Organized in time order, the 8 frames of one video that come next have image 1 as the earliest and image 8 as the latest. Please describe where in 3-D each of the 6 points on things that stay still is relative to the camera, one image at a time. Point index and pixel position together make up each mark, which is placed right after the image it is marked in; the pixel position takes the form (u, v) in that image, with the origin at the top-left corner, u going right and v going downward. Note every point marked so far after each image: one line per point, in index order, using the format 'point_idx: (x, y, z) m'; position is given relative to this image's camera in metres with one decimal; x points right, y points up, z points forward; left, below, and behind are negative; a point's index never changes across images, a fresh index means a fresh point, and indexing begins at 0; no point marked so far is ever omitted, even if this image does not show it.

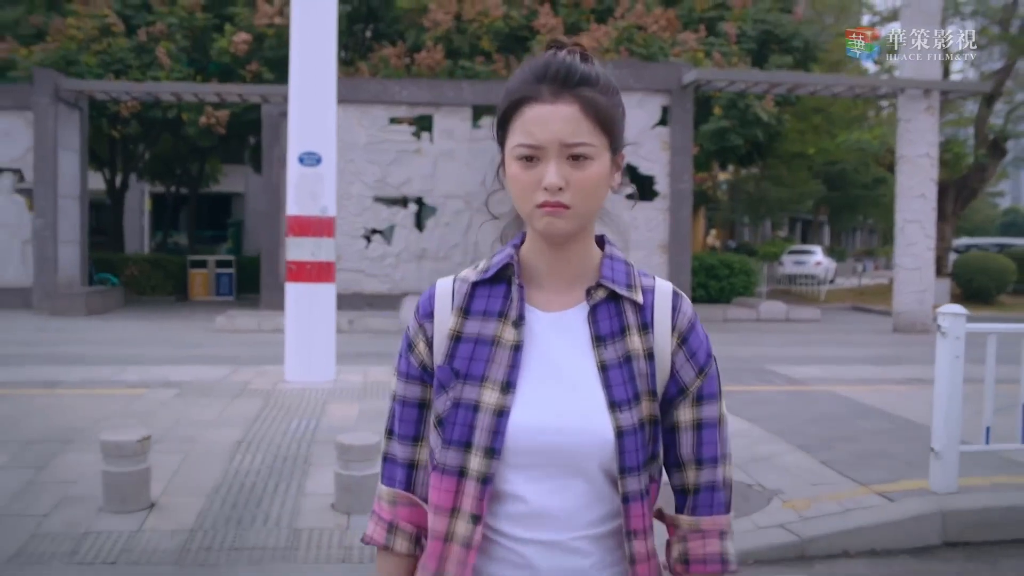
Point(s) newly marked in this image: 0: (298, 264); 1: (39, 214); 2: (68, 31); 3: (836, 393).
0: (-2.0, +0.2, +8.4) m
1: (-8.6, +1.3, +17.2) m
2: (-8.9, +5.2, +19.0) m
3: (+3.1, -1.0, +8.9) m
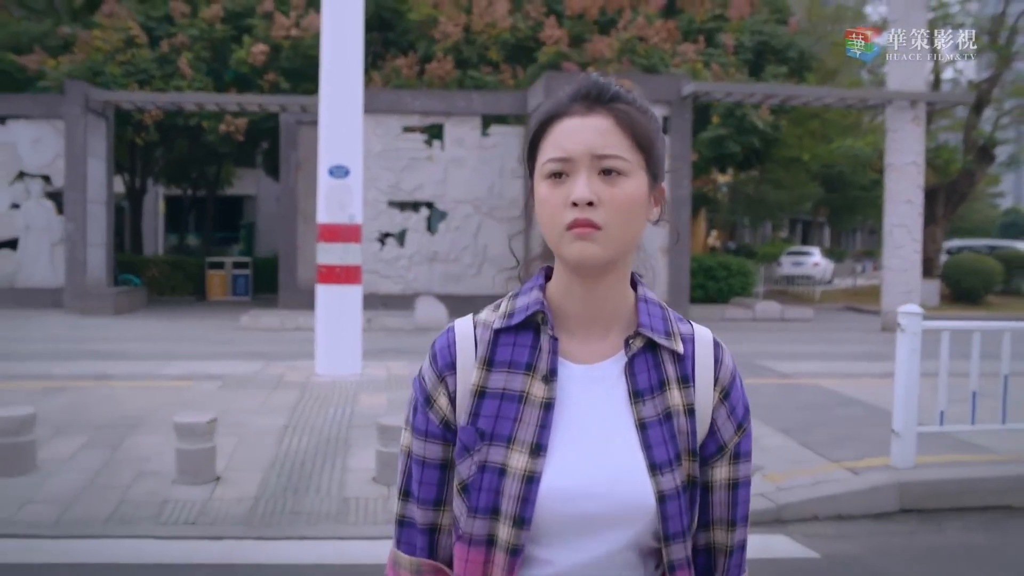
0: (-1.8, +0.2, +9.3) m
1: (-8.4, +1.3, +18.0) m
2: (-8.8, +5.1, +19.8) m
3: (+3.2, -1.0, +9.7) m
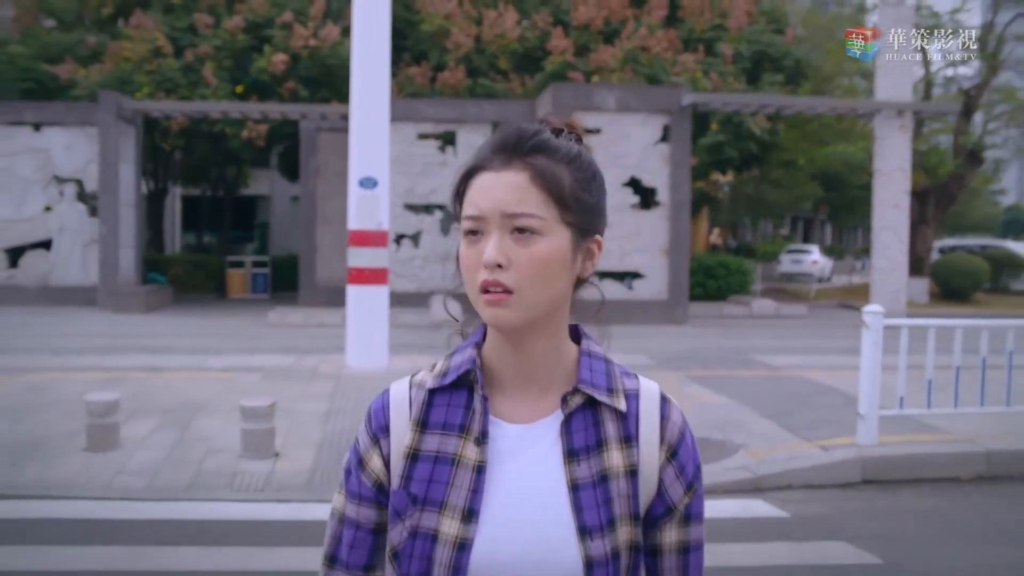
0: (-1.7, +0.2, +10.3) m
1: (-8.2, +1.3, +19.1) m
2: (-8.6, +5.2, +20.9) m
3: (+3.3, -1.0, +10.7) m
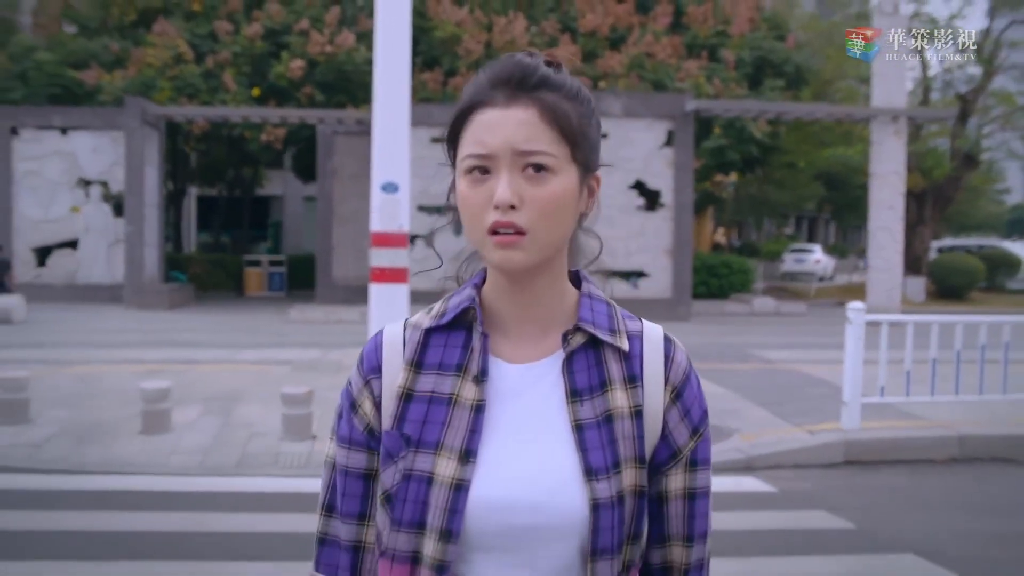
0: (-1.5, +0.2, +11.0) m
1: (-8.0, +1.4, +19.8) m
2: (-8.4, +5.2, +21.6) m
3: (+3.5, -1.0, +11.4) m
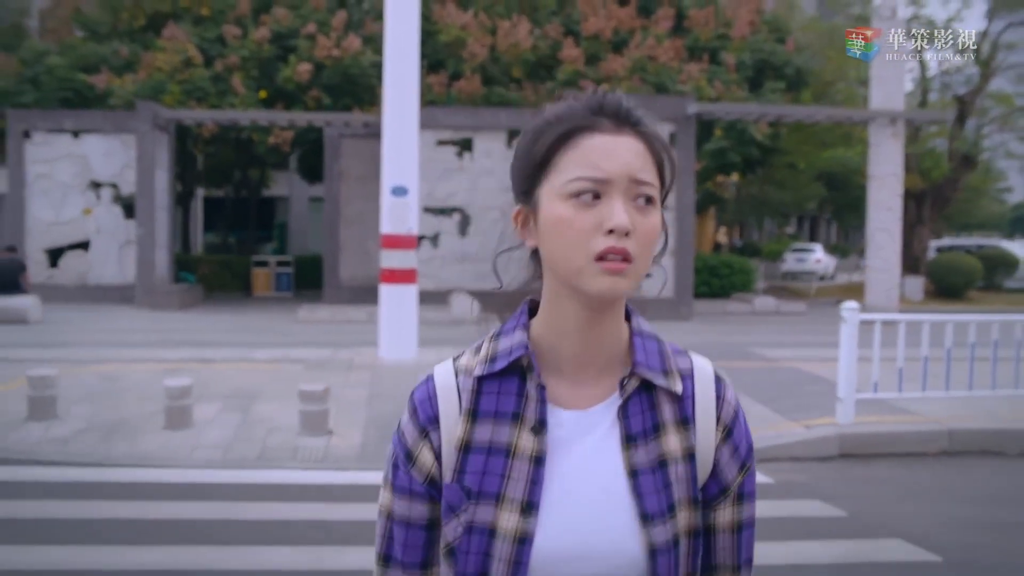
0: (-1.5, +0.2, +11.4) m
1: (-7.9, +1.4, +20.2) m
2: (-8.3, +5.2, +22.0) m
3: (+3.6, -1.0, +11.7) m
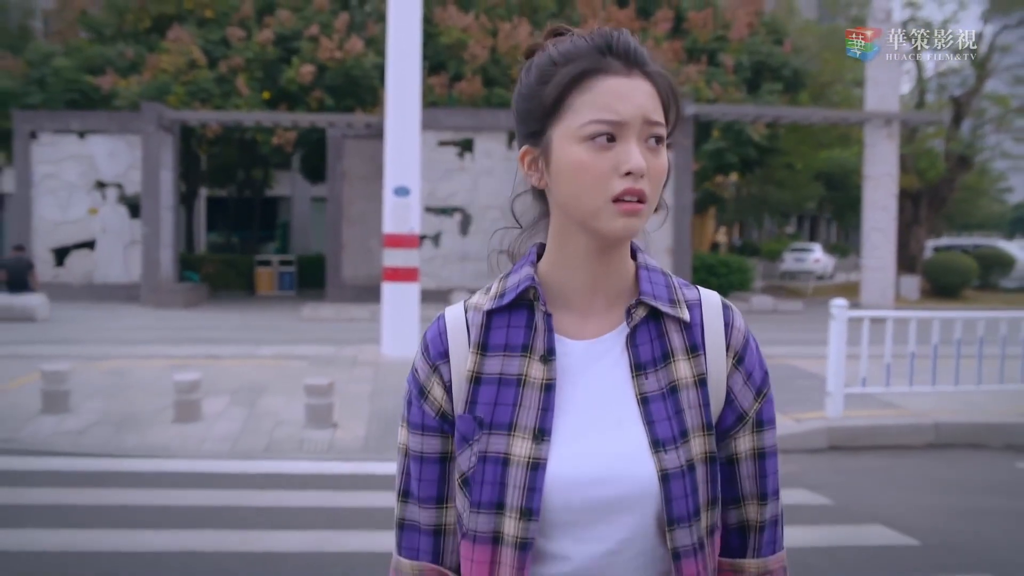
0: (-1.5, +0.2, +11.6) m
1: (-7.9, +1.4, +20.5) m
2: (-8.3, +5.2, +22.2) m
3: (+3.6, -1.0, +12.0) m
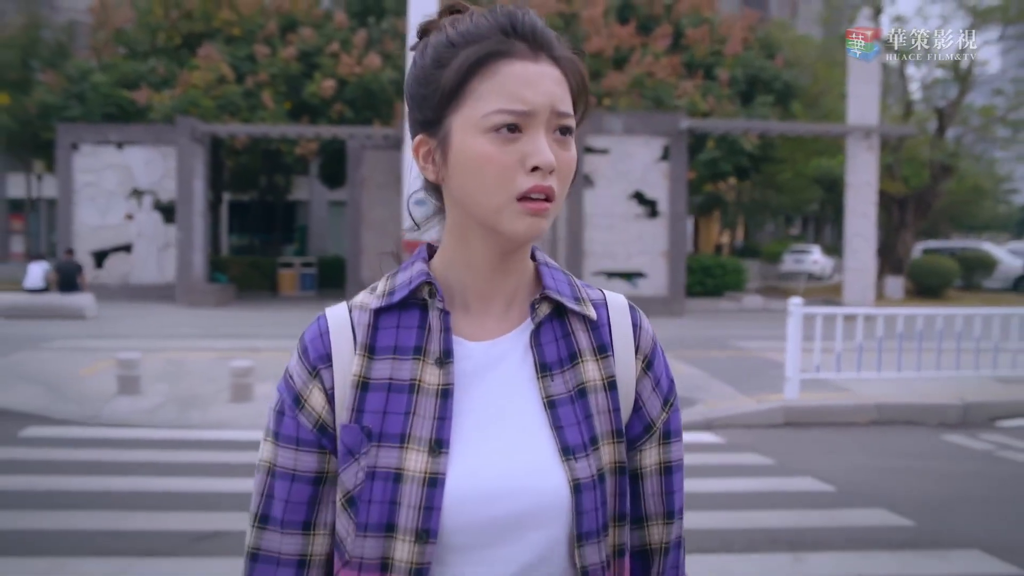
0: (-1.4, +0.2, +13.1) m
1: (-7.8, +1.4, +22.0) m
2: (-8.1, +5.2, +23.8) m
3: (+3.6, -1.0, +13.4) m
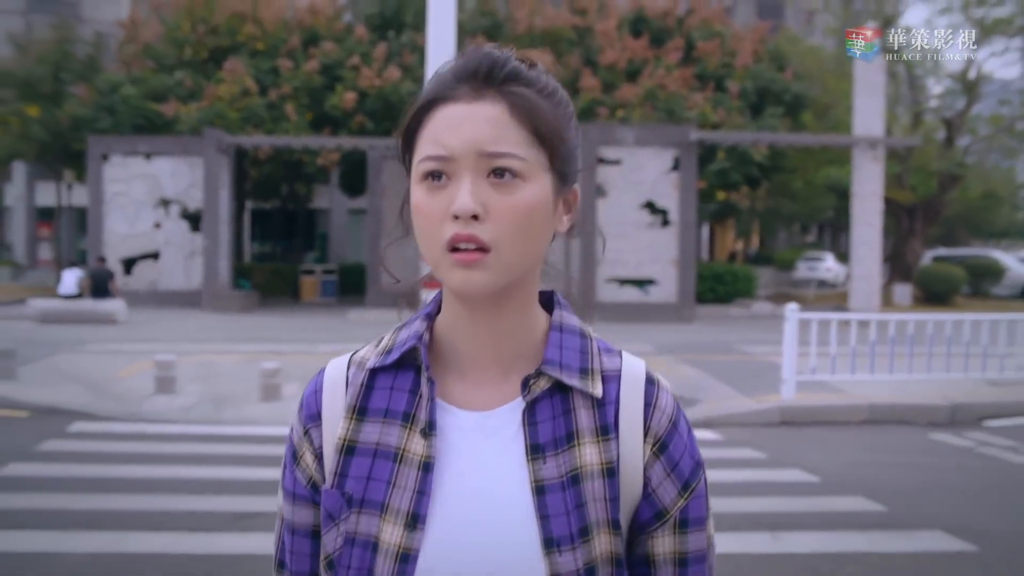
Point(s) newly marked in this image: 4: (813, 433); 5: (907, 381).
0: (-1.2, +0.1, +13.8) m
1: (-7.4, +1.2, +22.8) m
2: (-7.7, +5.1, +24.6) m
3: (+3.8, -1.1, +14.0) m
4: (+3.1, -1.5, +9.9) m
5: (+4.8, -1.1, +11.5) m
